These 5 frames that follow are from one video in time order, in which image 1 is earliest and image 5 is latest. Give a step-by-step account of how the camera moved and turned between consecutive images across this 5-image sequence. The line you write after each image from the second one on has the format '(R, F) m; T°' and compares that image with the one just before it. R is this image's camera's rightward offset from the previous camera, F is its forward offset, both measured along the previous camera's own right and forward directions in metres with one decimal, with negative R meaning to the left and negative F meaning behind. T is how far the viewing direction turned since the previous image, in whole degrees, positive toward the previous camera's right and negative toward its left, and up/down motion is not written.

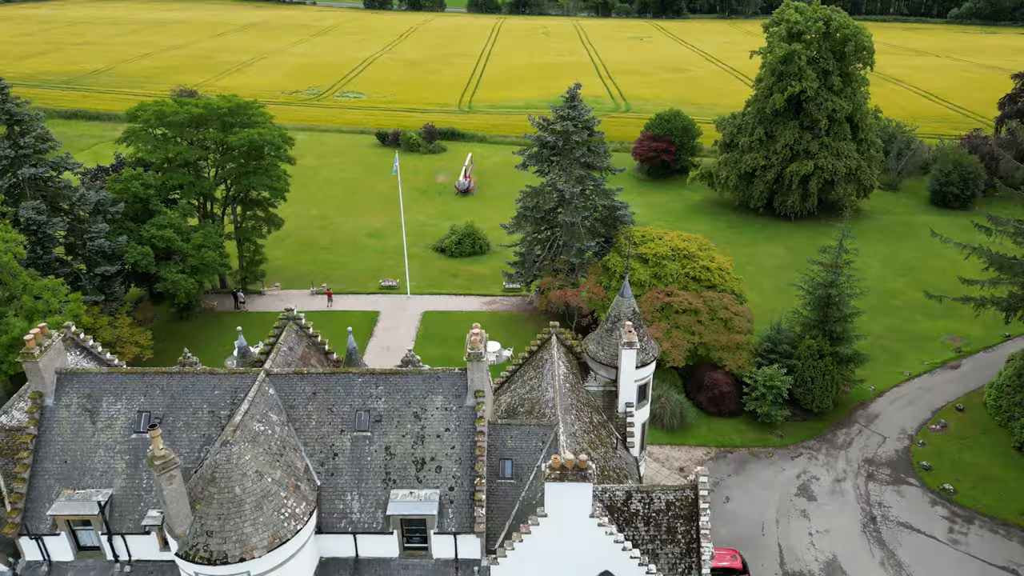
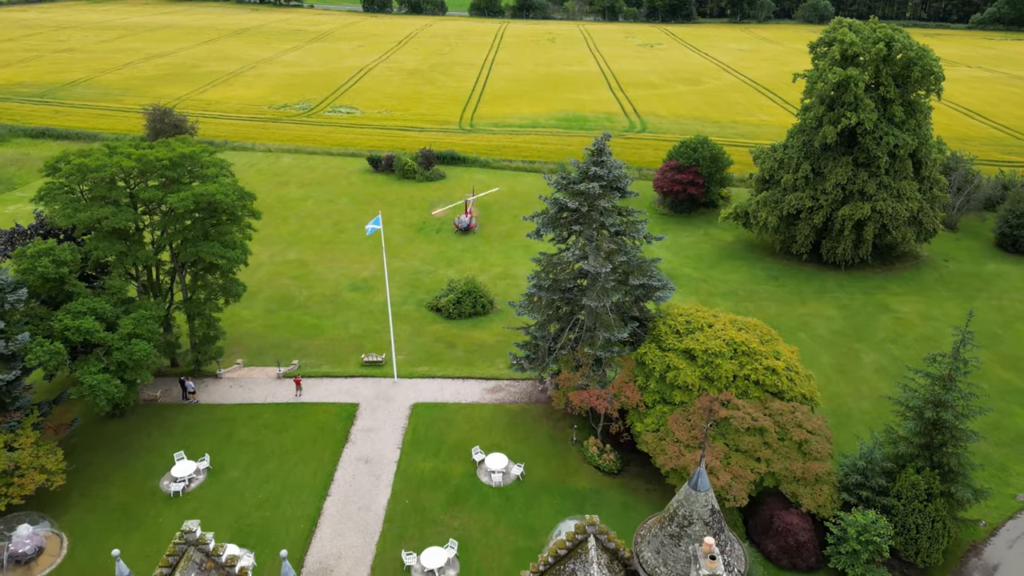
(-0.4, +8.2) m; 0°
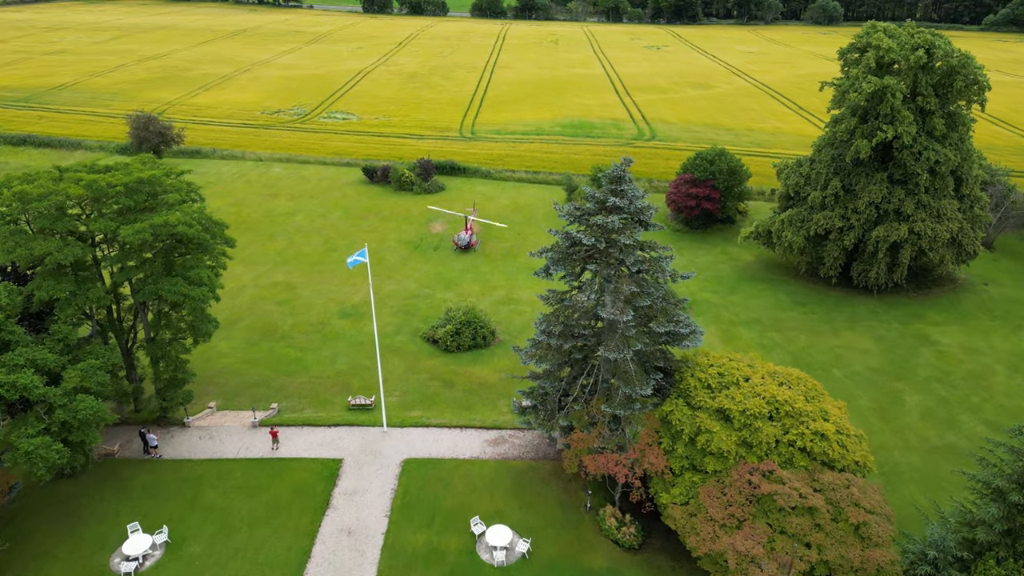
(-0.1, +4.2) m; 0°
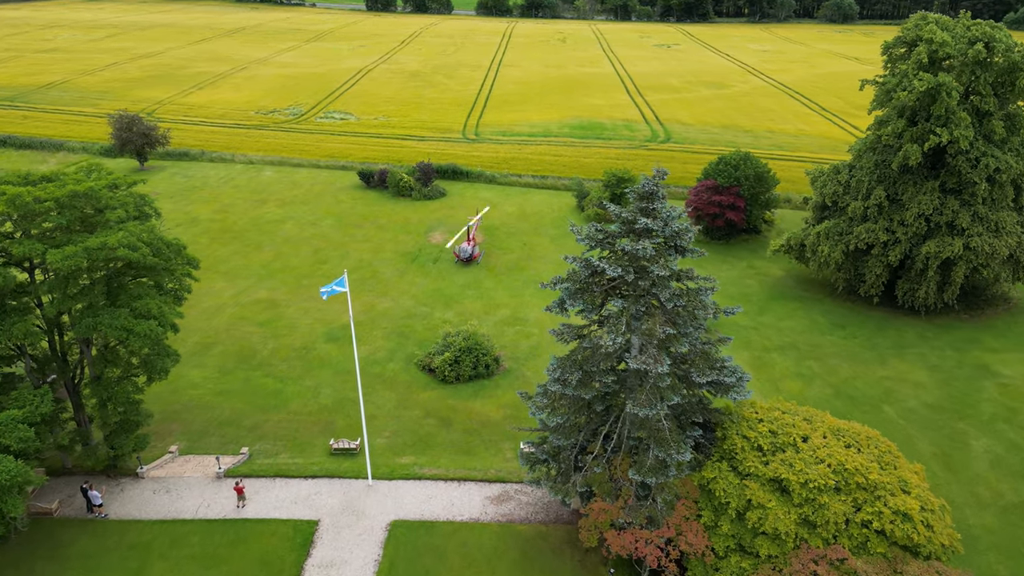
(-0.1, +4.9) m; 0°
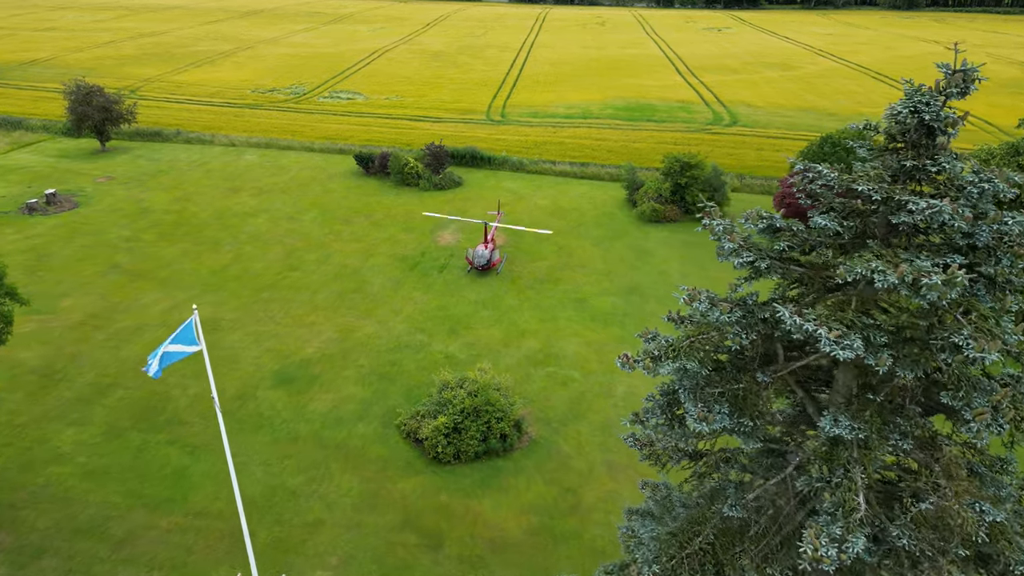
(-0.2, +13.4) m; -2°
